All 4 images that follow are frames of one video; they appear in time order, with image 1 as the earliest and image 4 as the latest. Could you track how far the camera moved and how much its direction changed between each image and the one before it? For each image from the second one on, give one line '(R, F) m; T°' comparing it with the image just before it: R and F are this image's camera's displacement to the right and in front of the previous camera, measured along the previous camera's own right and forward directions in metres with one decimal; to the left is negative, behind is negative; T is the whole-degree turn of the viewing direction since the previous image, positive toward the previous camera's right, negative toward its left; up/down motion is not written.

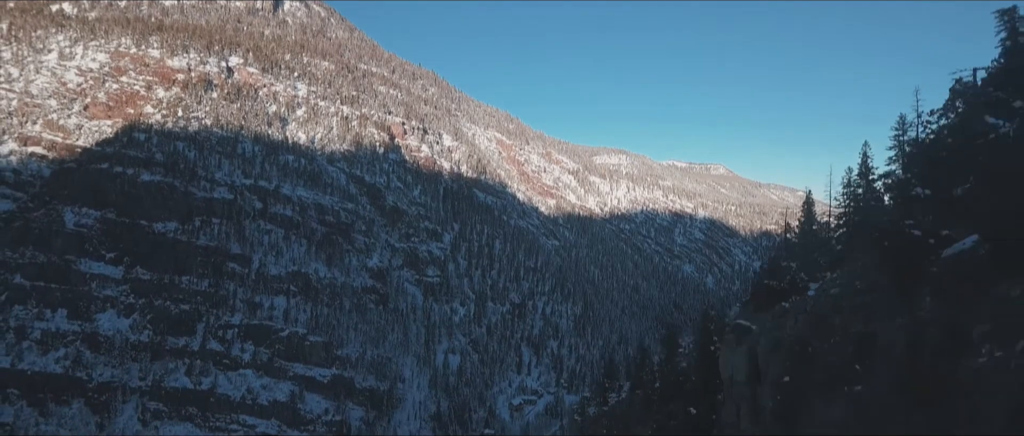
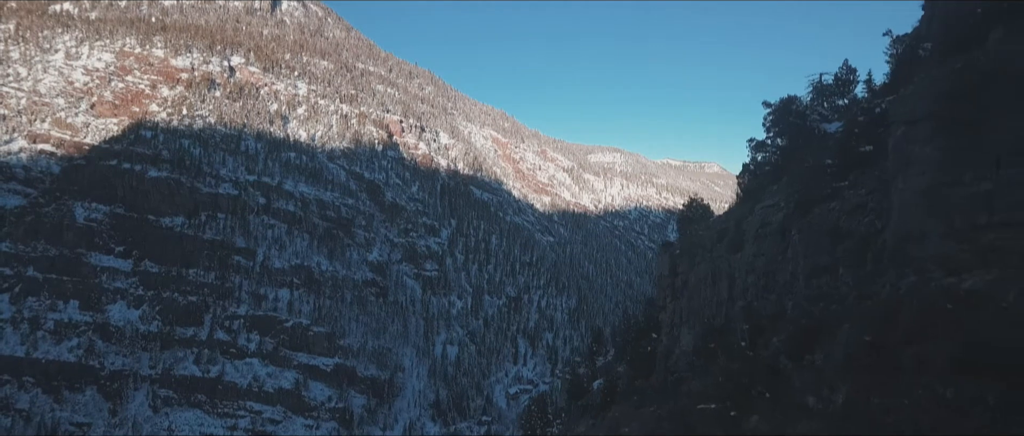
(-0.1, -3.1) m; 0°
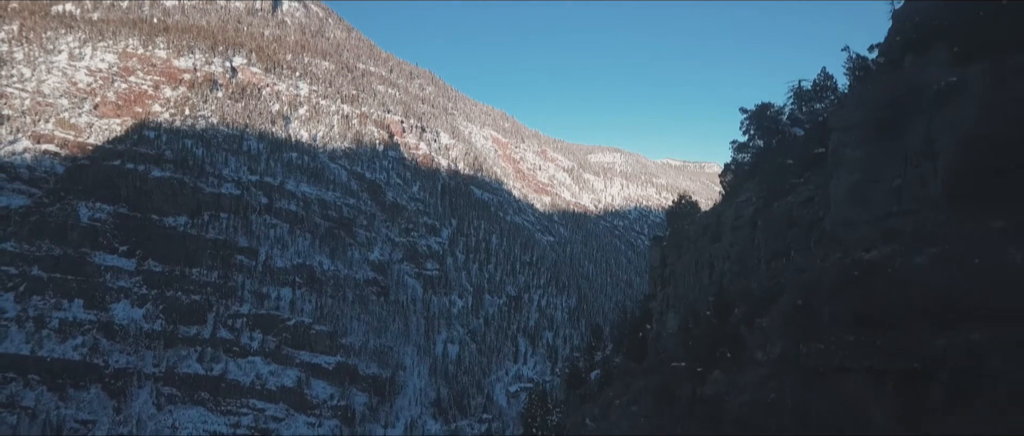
(0.0, -0.7) m; 0°
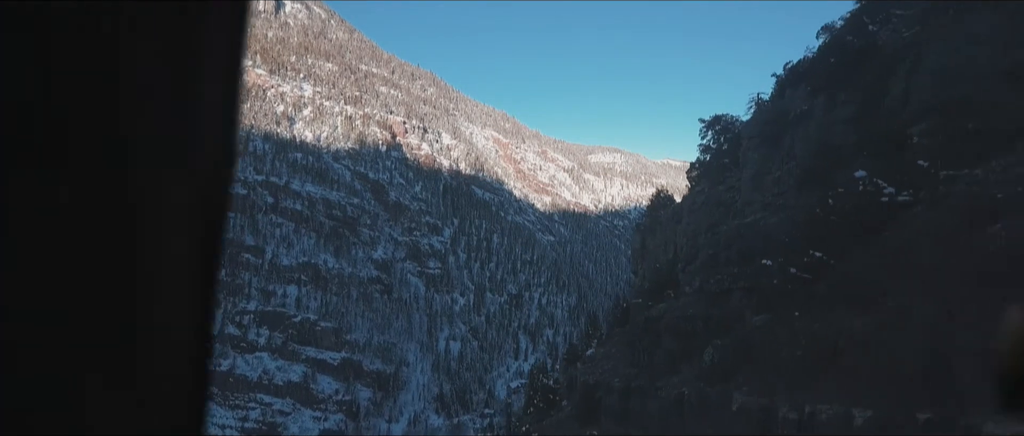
(-0.1, -1.8) m; 0°
